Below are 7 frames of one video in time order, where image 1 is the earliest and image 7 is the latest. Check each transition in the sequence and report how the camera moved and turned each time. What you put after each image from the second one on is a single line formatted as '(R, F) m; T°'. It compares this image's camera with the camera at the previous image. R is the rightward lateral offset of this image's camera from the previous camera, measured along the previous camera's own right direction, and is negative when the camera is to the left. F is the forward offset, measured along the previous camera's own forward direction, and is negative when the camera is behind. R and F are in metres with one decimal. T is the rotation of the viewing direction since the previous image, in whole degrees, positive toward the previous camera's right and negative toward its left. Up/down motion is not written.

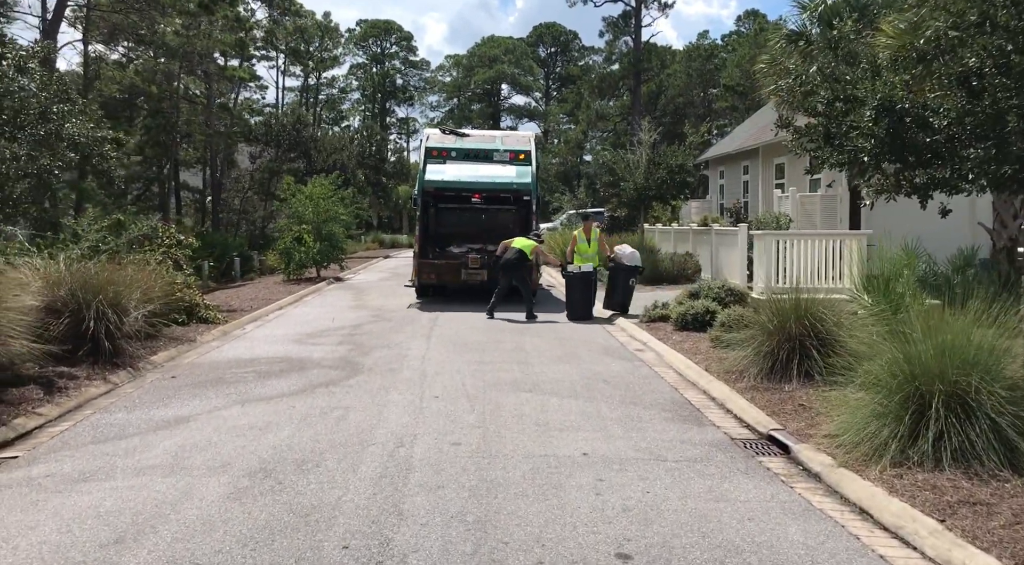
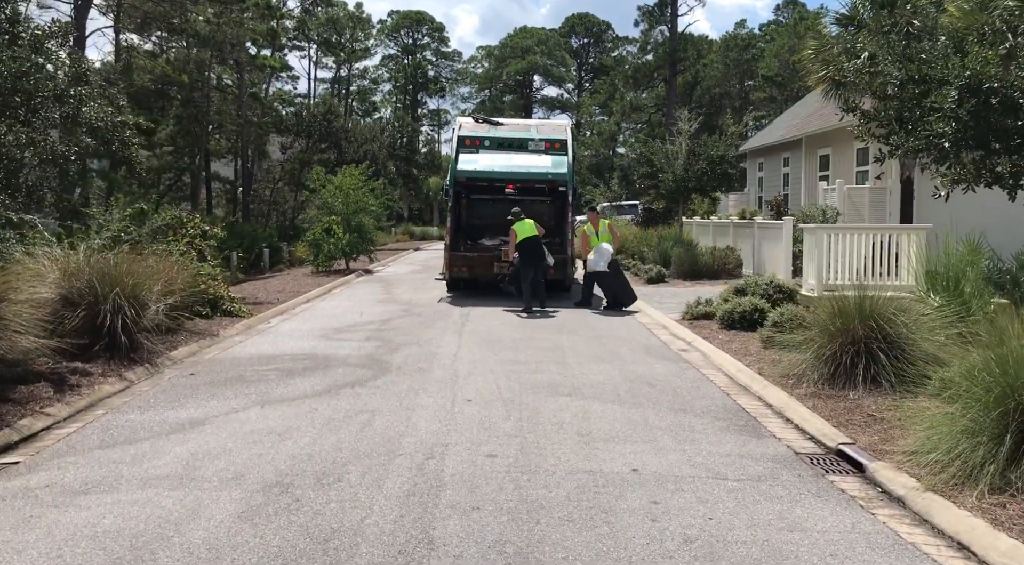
(-0.1, +0.6) m; -2°
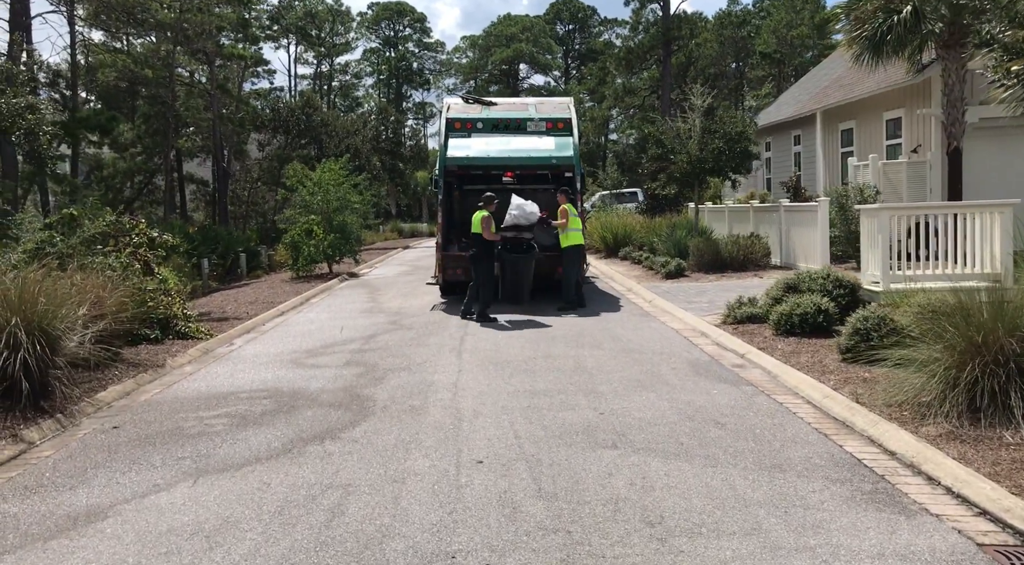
(-0.2, +1.9) m; +1°
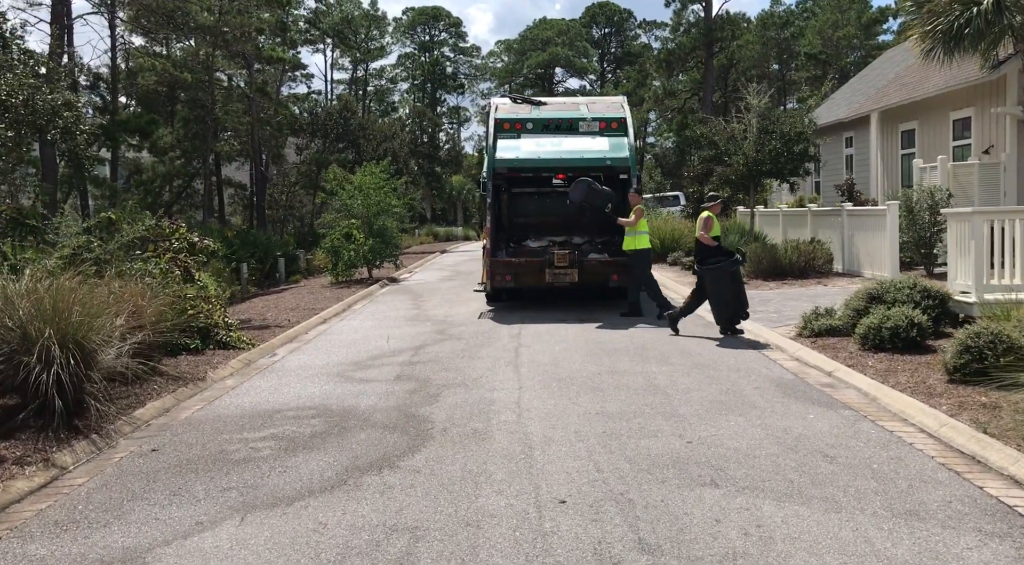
(-0.3, +0.6) m; -2°
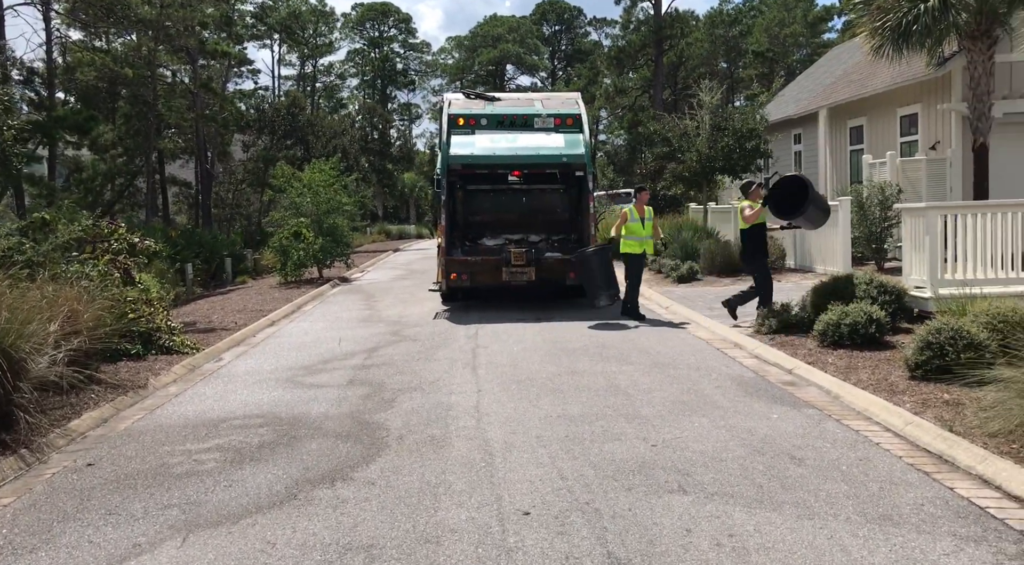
(0.0, +0.2) m; +3°
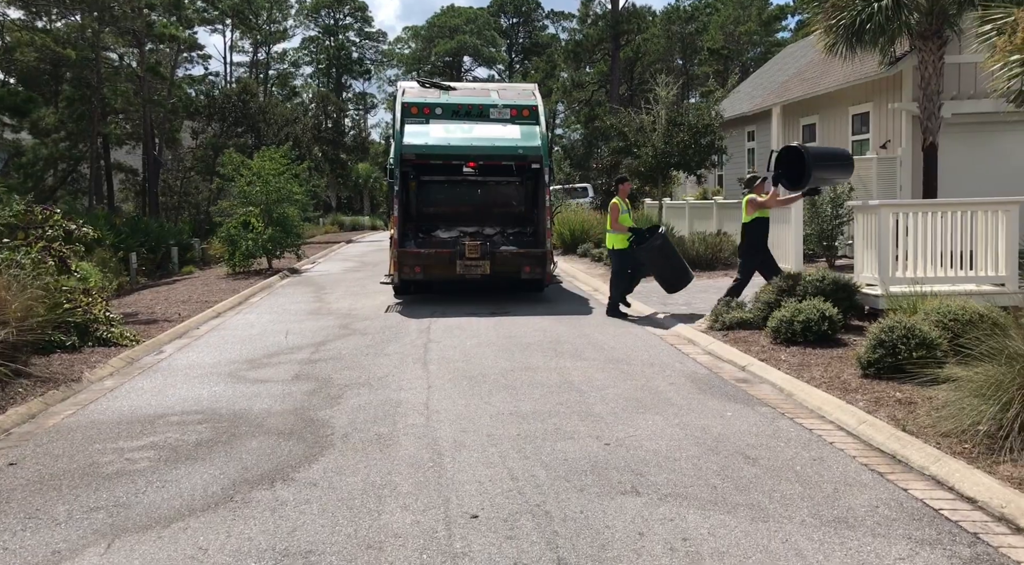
(0.0, +0.2) m; +3°
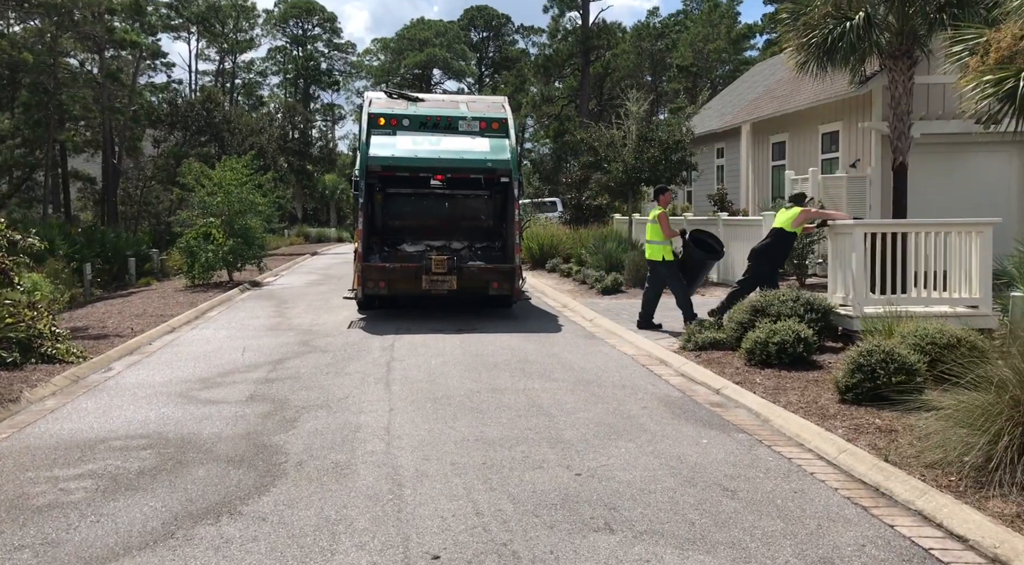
(0.0, +0.3) m; +2°
